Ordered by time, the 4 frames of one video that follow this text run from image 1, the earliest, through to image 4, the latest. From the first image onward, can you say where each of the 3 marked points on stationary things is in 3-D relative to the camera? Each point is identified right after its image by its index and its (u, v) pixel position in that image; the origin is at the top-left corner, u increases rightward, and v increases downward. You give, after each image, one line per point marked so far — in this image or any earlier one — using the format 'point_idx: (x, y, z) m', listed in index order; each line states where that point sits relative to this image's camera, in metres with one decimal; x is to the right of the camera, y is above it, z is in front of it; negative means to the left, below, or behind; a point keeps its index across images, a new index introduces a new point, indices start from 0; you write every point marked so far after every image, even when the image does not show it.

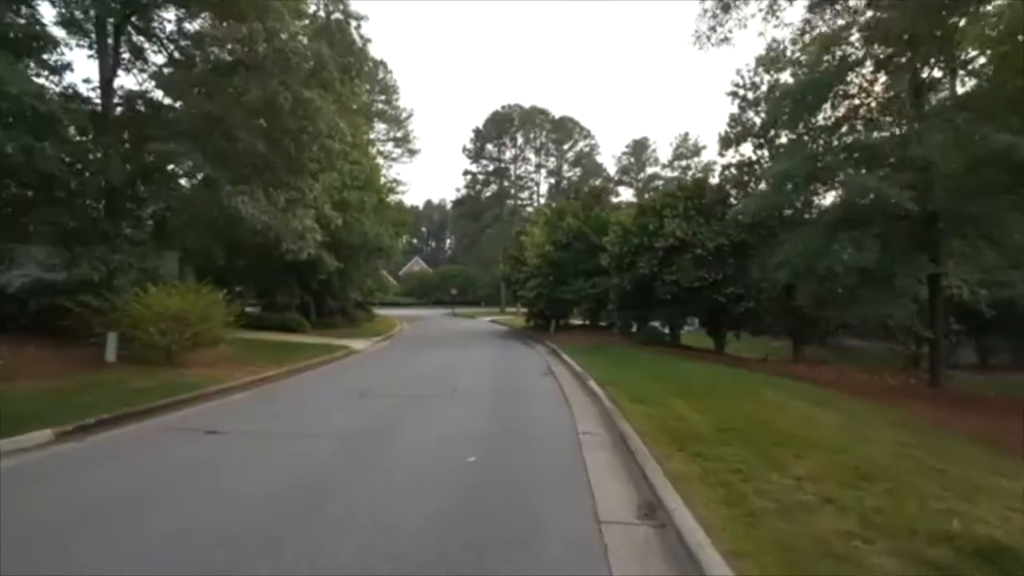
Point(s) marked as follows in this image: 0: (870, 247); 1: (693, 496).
0: (+6.1, +0.7, +18.0) m
1: (+1.3, -1.5, +7.4) m
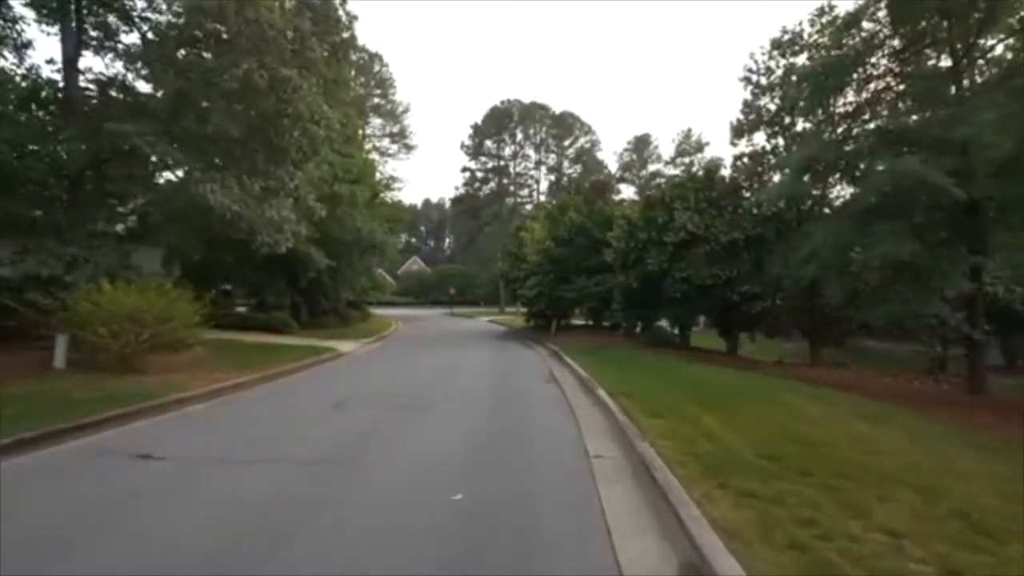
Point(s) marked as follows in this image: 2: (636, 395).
0: (+6.1, +0.8, +16.2) m
1: (+1.3, -1.4, +5.5) m
2: (+2.0, -1.7, +17.3) m
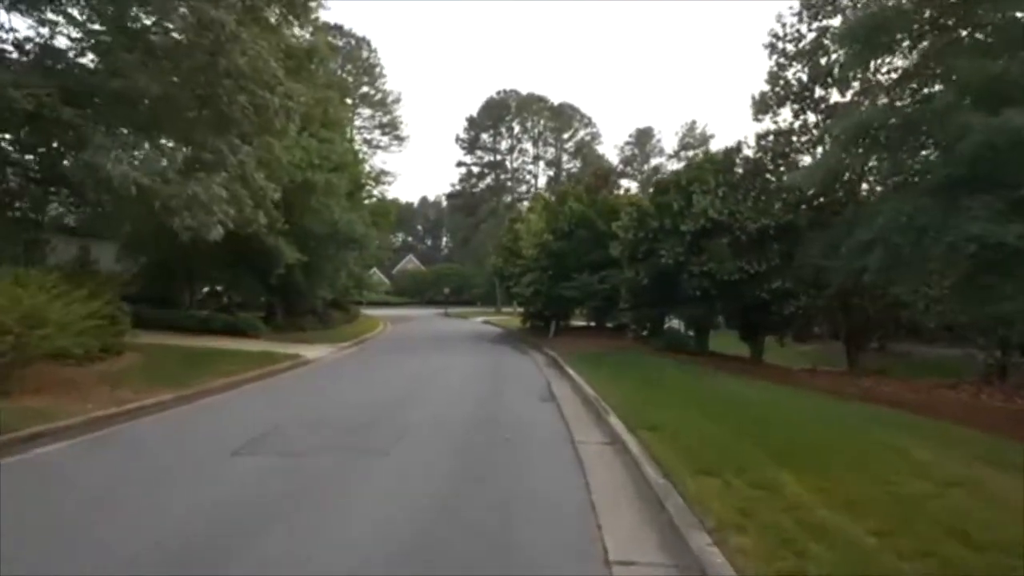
0: (+5.9, +0.8, +12.6) m
1: (+1.1, -1.4, +1.9) m
2: (+1.8, -1.6, +13.6) m
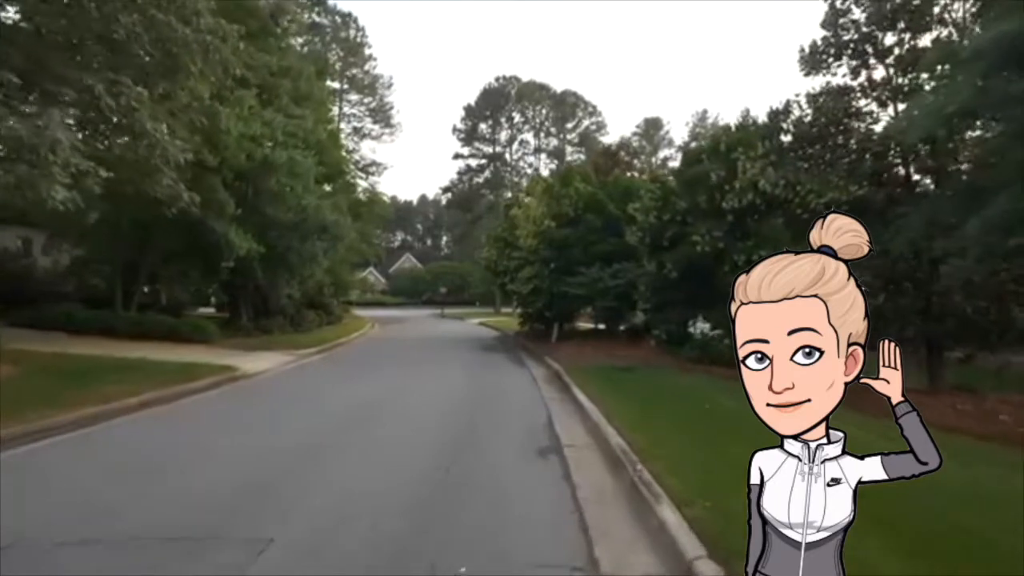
0: (+5.8, +0.9, +7.8) m
1: (+0.9, -1.3, -2.9) m
2: (+1.6, -1.5, +8.8) m
